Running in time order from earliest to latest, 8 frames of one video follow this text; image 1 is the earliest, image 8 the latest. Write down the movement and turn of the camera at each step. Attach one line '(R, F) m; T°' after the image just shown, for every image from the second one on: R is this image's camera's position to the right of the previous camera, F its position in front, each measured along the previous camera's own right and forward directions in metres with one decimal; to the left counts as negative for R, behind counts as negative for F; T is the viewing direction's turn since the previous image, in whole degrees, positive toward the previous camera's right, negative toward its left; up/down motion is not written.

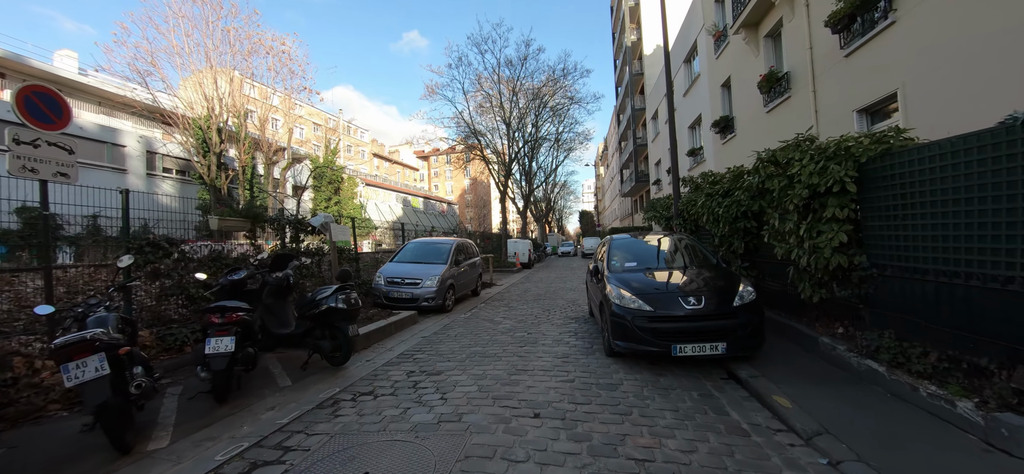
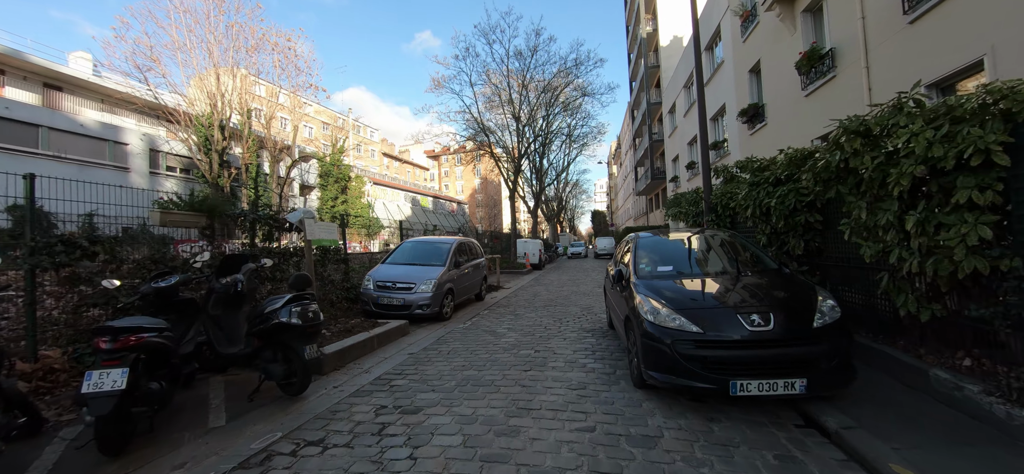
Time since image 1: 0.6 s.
(+0.1, +1.2) m; -2°
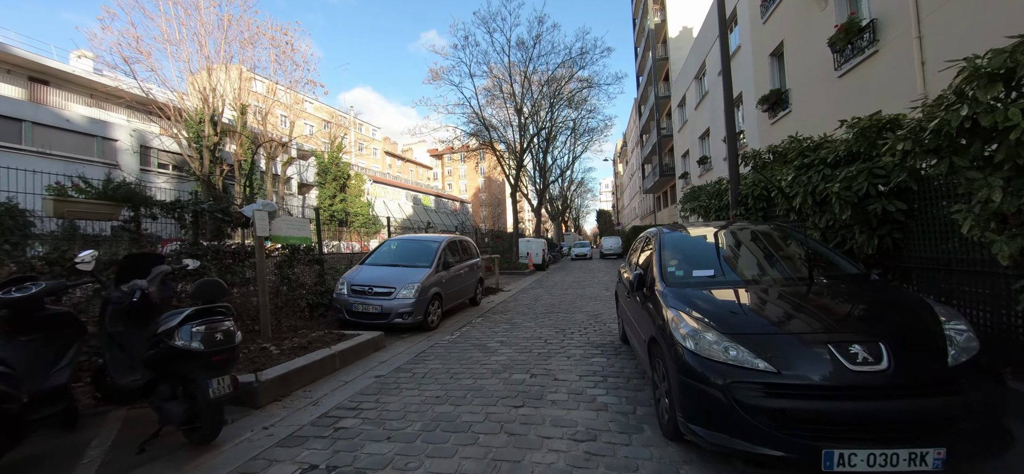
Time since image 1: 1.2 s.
(+0.2, +1.1) m; -1°
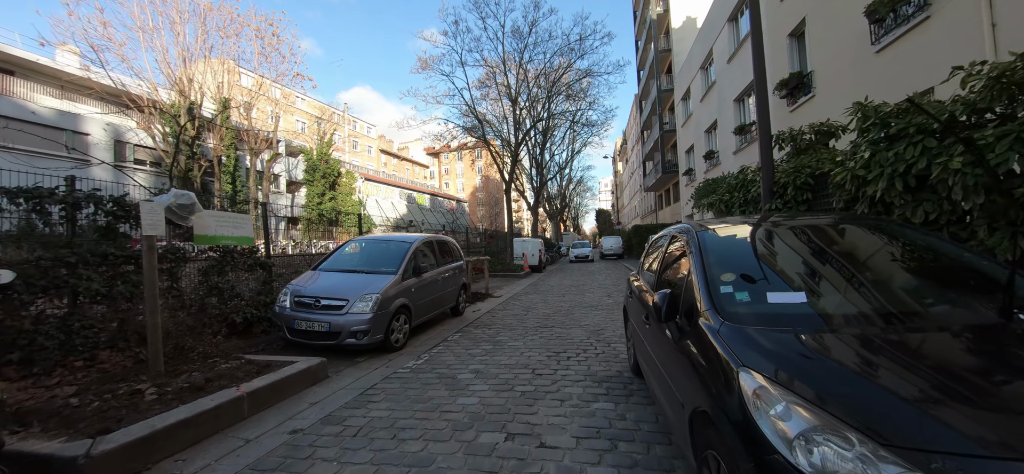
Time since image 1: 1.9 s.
(+0.3, +1.4) m; 0°
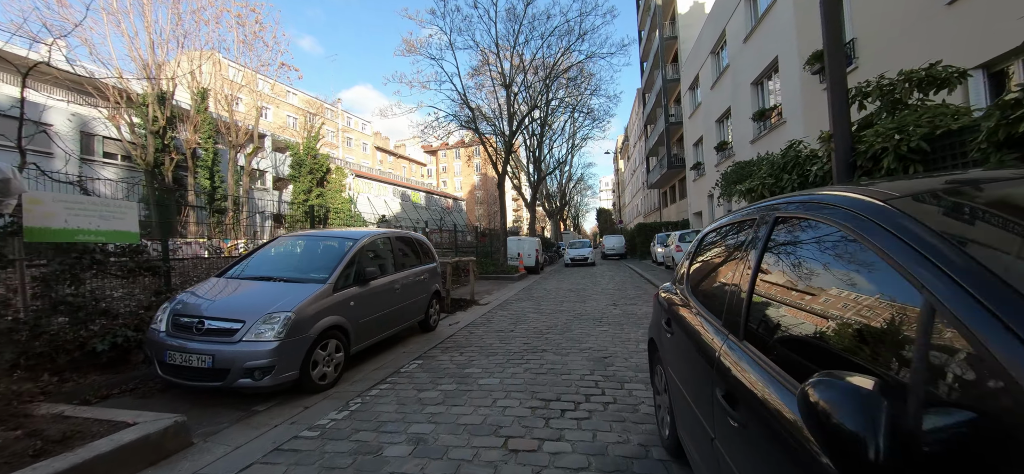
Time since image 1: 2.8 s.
(+0.3, +1.7) m; 0°
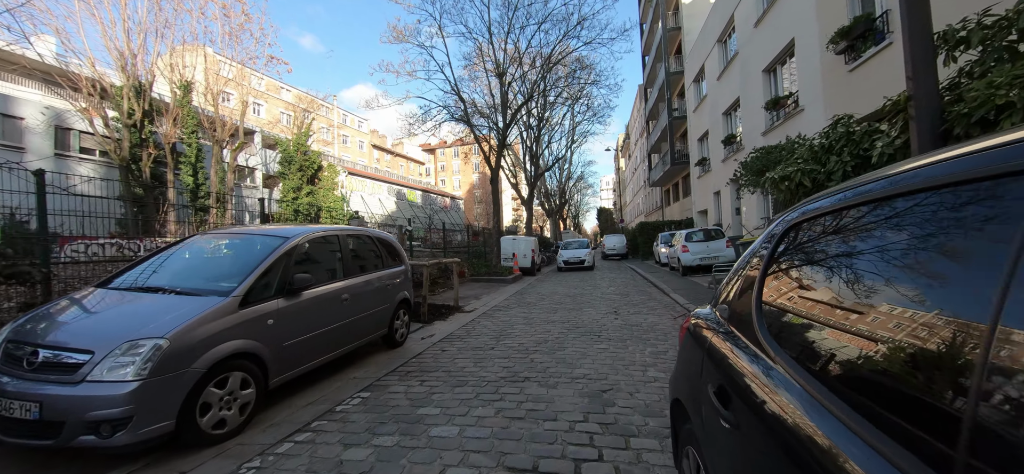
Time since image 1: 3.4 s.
(+0.3, +1.1) m; 0°
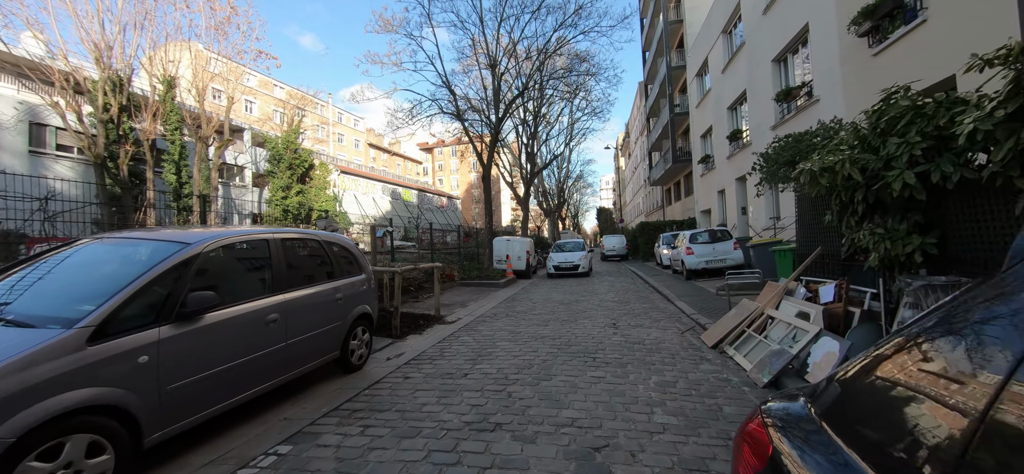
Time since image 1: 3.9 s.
(+0.3, +0.9) m; 0°
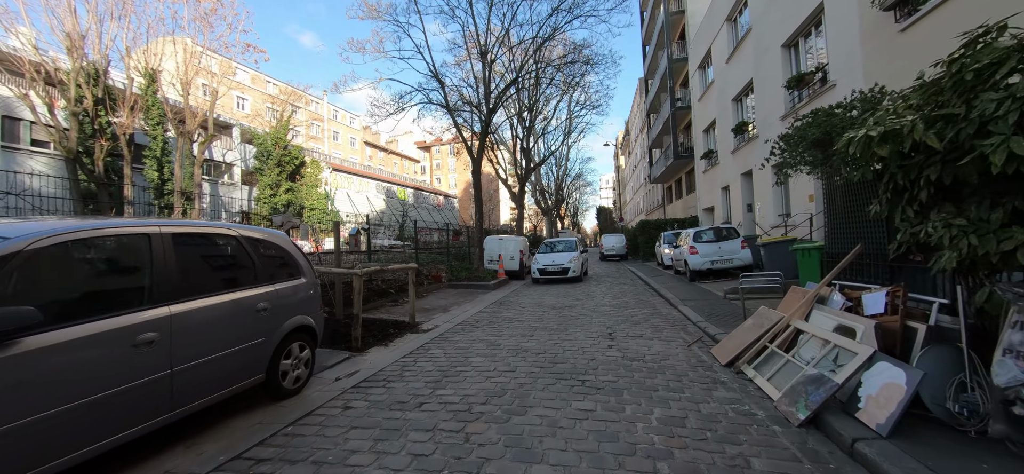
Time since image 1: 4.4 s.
(+0.3, +0.9) m; 0°
